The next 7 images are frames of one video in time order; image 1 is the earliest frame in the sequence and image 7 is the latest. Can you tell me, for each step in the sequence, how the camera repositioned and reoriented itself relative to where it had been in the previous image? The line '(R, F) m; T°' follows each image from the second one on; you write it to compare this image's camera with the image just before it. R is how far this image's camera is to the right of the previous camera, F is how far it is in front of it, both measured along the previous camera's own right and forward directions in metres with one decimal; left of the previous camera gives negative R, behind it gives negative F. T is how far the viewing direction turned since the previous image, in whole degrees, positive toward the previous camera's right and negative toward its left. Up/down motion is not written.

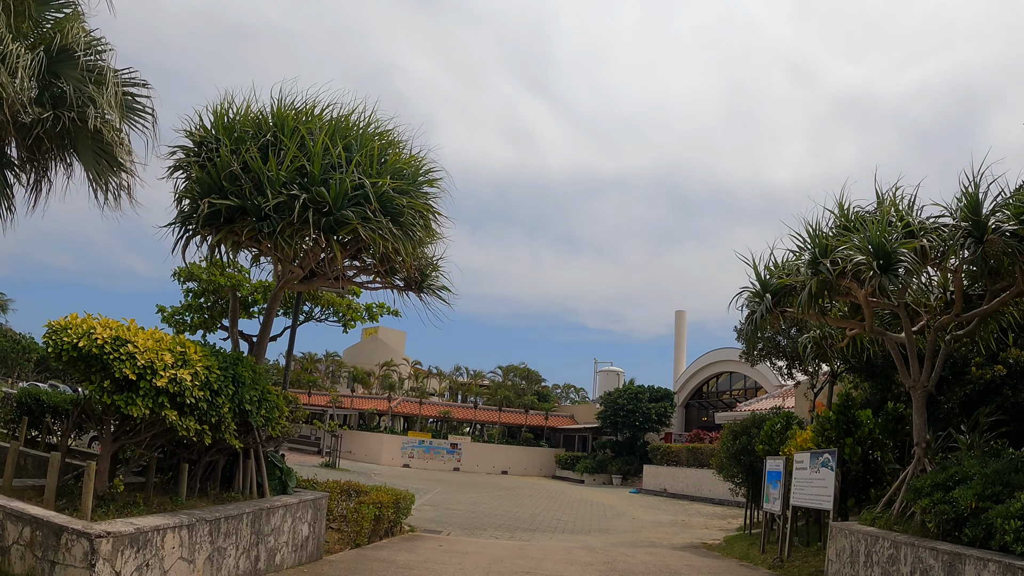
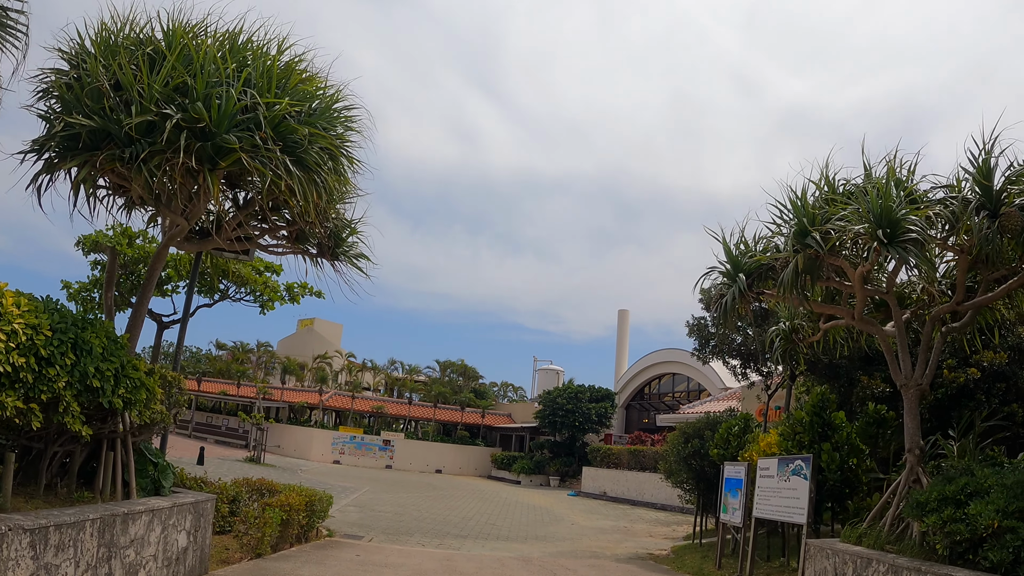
(0.0, +1.5) m; +5°
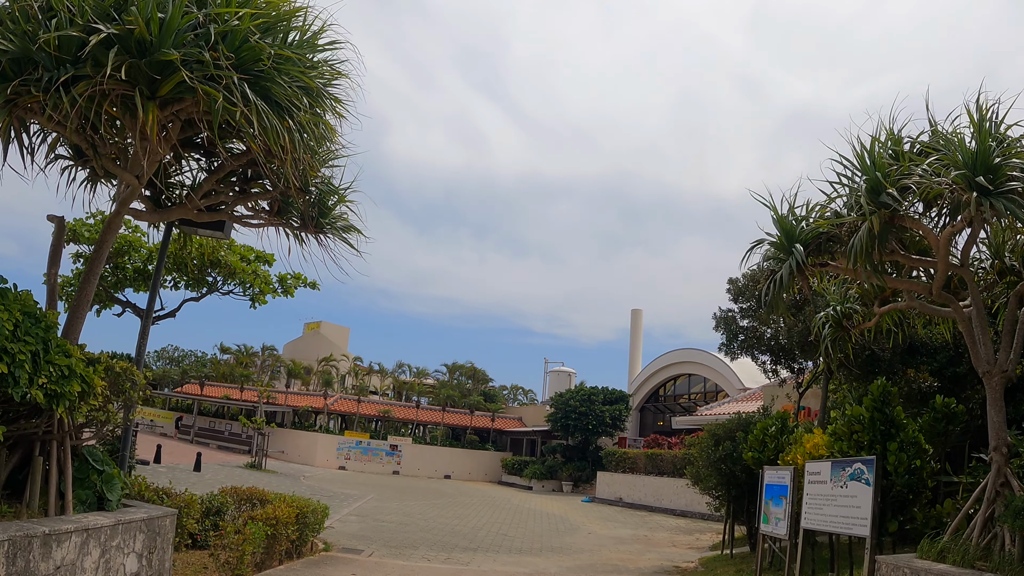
(0.0, +1.2) m; -1°
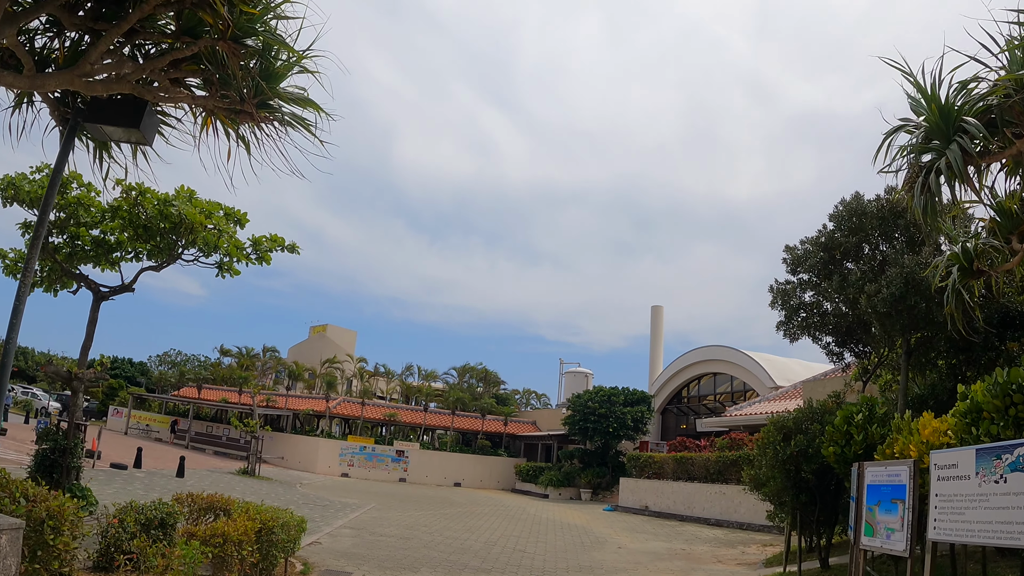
(-0.1, +2.4) m; -1°
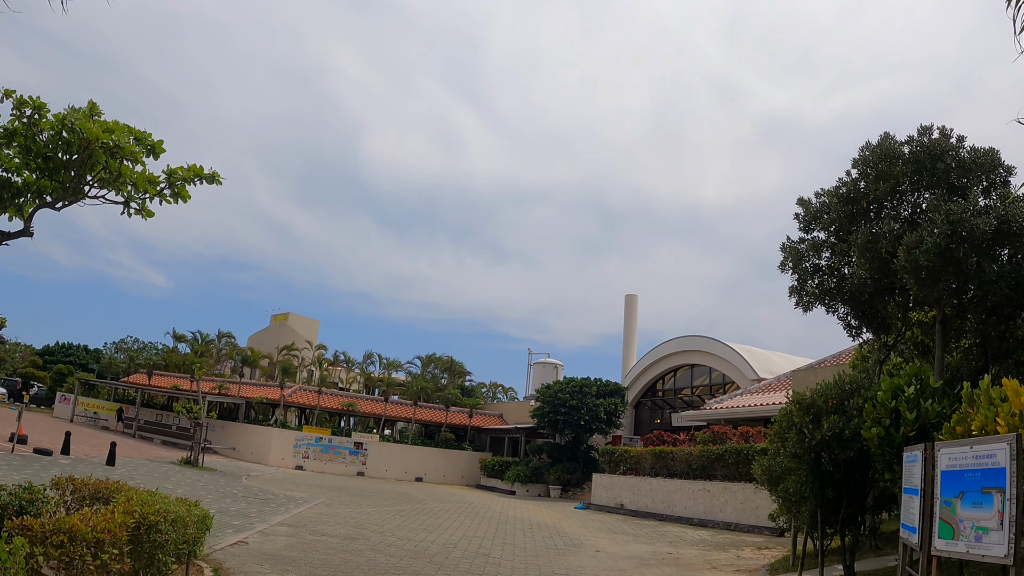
(0.0, +2.0) m; +3°
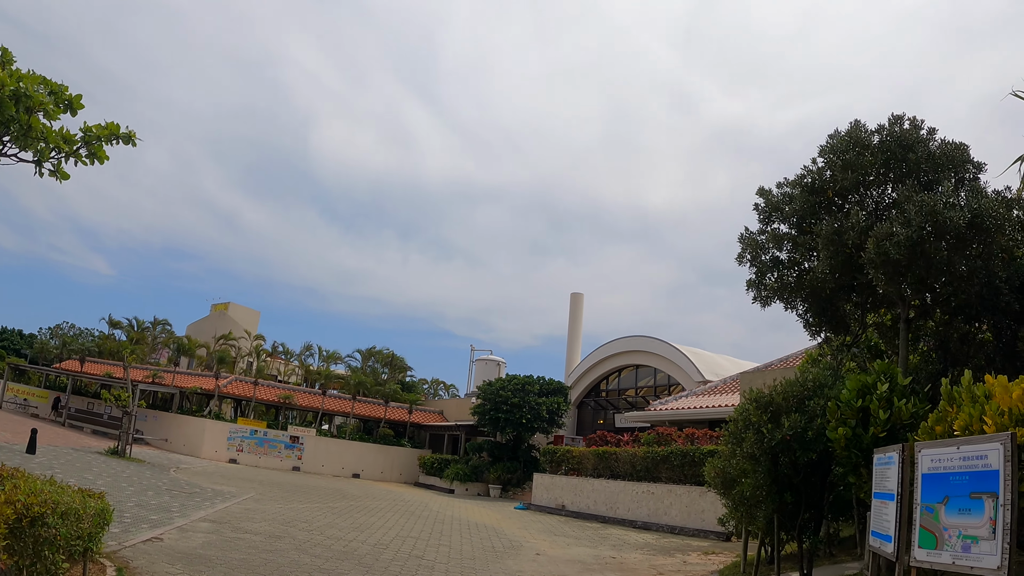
(0.0, +0.8) m; +4°
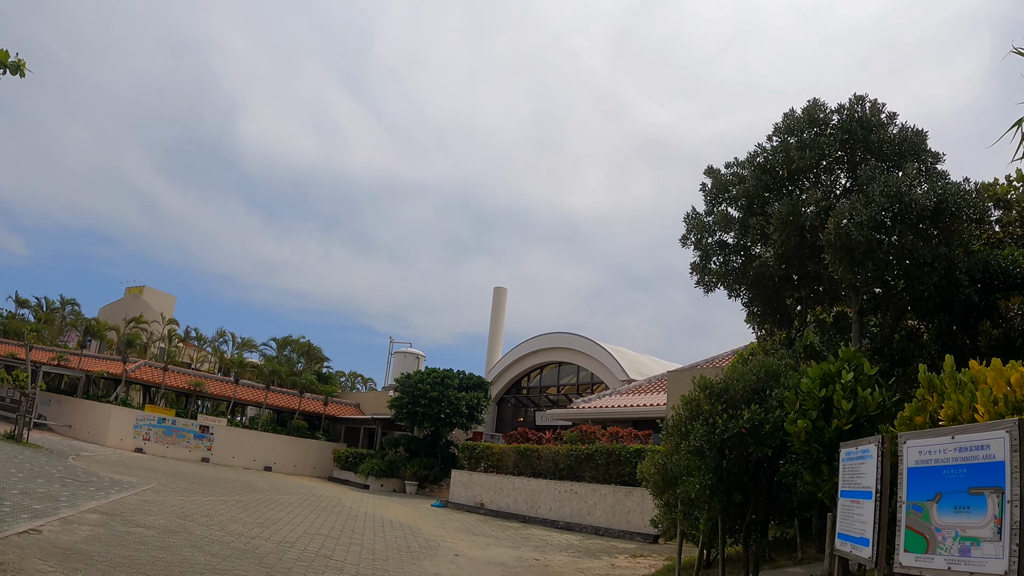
(-0.1, +1.0) m; +6°
